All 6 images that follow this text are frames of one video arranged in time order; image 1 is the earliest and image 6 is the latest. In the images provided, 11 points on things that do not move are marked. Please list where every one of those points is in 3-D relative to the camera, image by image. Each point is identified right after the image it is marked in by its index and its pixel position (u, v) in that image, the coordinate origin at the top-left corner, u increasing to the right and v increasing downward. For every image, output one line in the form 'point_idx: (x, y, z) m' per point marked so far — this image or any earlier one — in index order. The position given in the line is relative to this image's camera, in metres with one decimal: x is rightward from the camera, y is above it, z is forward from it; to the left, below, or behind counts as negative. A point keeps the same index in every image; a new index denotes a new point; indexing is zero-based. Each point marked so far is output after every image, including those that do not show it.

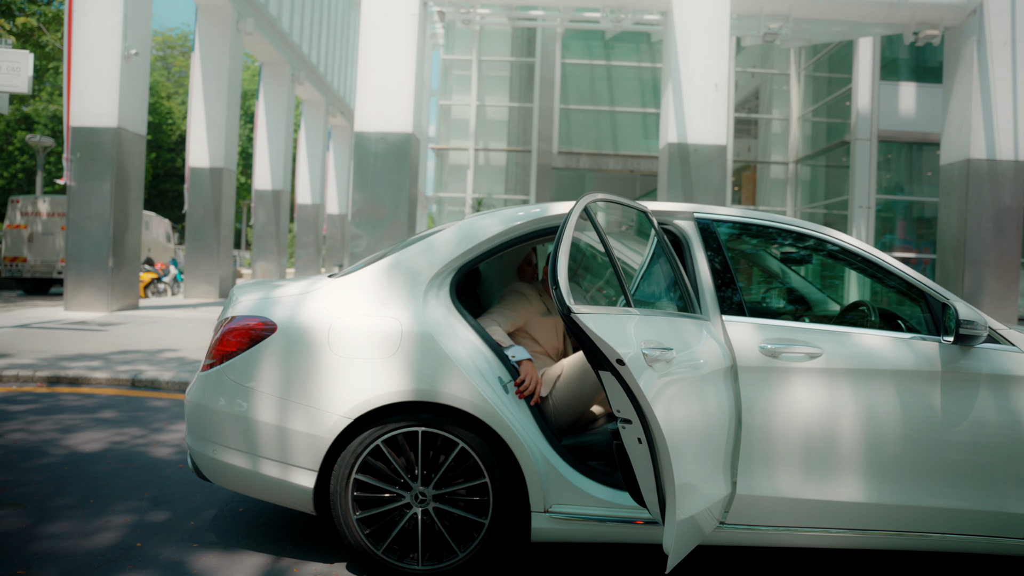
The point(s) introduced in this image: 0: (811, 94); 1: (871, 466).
0: (+7.9, +5.1, +19.4) m
1: (+1.4, -0.7, +2.9) m
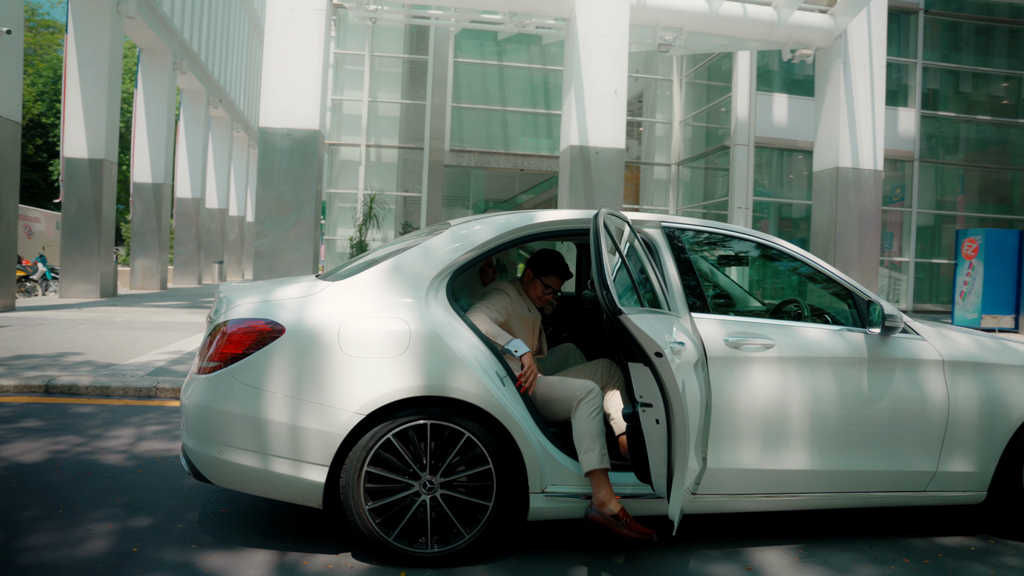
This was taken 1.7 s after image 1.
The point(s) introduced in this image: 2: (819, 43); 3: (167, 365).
0: (+5.0, +5.3, +20.7) m
1: (+1.4, -0.7, +3.3) m
2: (+5.2, +4.1, +12.5) m
3: (-3.1, -0.7, +6.8) m
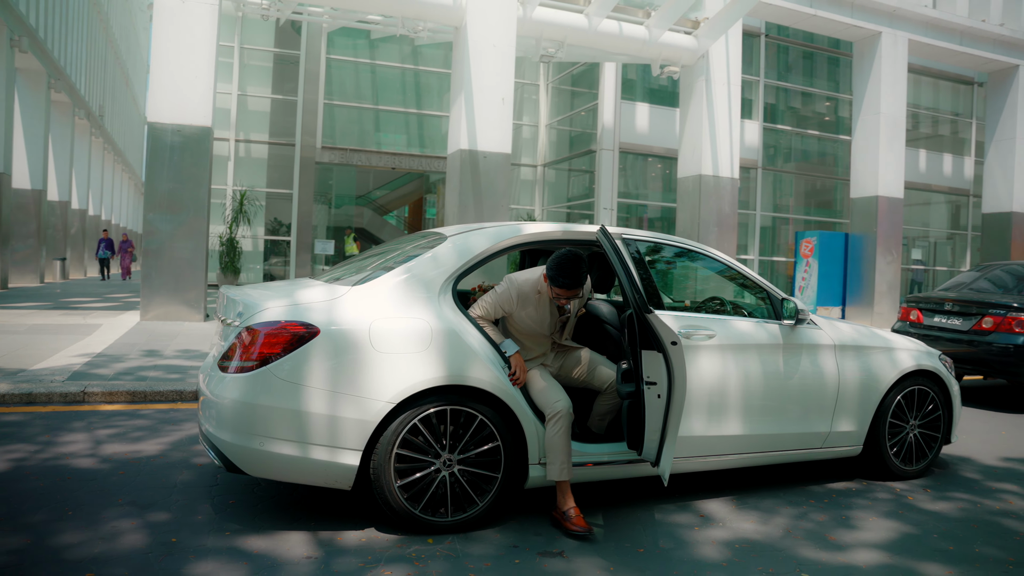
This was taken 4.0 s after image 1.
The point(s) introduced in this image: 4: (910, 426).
0: (+1.3, +5.4, +21.8) m
1: (+1.3, -0.7, +4.1) m
2: (+3.2, +4.2, +13.8) m
3: (-3.8, -0.7, +6.6) m
4: (+2.5, -0.9, +4.7) m
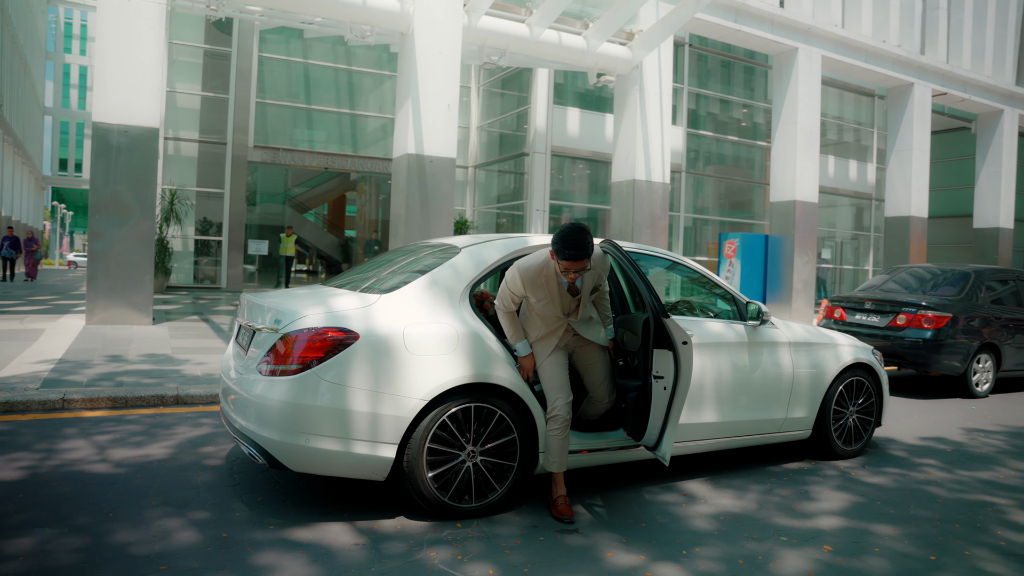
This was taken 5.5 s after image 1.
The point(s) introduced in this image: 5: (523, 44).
0: (-0.7, +5.4, +22.2) m
1: (+1.3, -0.7, +4.7) m
2: (+2.0, +4.2, +14.5) m
3: (-4.1, -0.8, +6.6) m
4: (+2.5, -0.9, +5.4) m
5: (+0.2, +4.4, +13.3) m
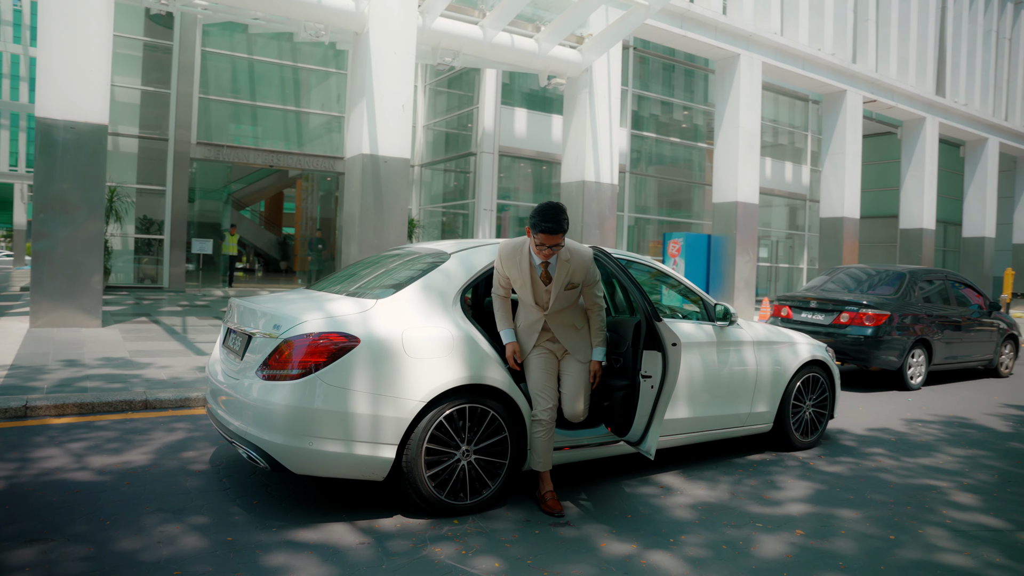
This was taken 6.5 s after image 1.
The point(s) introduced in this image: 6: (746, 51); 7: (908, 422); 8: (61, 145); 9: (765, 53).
0: (-2.3, +5.5, +22.2) m
1: (+1.2, -0.7, +5.0) m
2: (+1.1, +4.3, +14.8) m
3: (-4.3, -0.8, +6.4) m
4: (+2.3, -0.9, +5.8) m
5: (-0.7, +4.4, +13.4) m
6: (+5.4, +5.5, +17.3) m
7: (+3.6, -1.2, +6.8) m
8: (-6.0, +1.9, +9.8) m
9: (+6.0, +5.6, +17.7) m
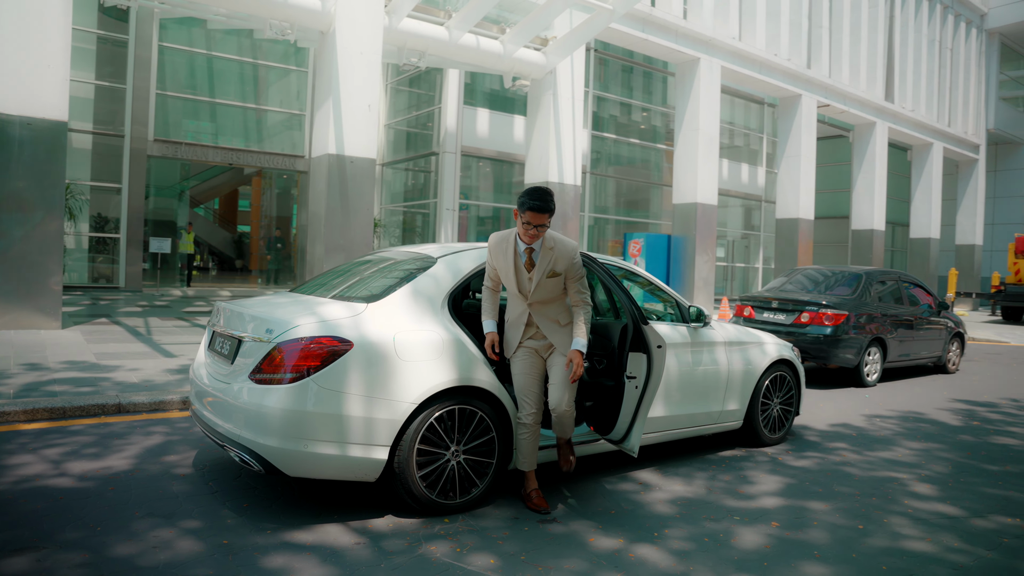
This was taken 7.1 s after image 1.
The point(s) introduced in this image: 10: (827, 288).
0: (-3.4, +5.5, +22.2) m
1: (+1.1, -0.7, +5.2) m
2: (+0.4, +4.3, +14.9) m
3: (-4.5, -0.9, +6.3) m
4: (+2.1, -0.9, +6.0) m
5: (-1.3, +4.4, +13.4) m
6: (+4.6, +5.6, +17.7) m
7: (+3.4, -1.2, +7.1) m
8: (-6.4, +1.9, +9.5) m
9: (+5.1, +5.6, +18.1) m
10: (+4.0, 0.0, +9.4) m
